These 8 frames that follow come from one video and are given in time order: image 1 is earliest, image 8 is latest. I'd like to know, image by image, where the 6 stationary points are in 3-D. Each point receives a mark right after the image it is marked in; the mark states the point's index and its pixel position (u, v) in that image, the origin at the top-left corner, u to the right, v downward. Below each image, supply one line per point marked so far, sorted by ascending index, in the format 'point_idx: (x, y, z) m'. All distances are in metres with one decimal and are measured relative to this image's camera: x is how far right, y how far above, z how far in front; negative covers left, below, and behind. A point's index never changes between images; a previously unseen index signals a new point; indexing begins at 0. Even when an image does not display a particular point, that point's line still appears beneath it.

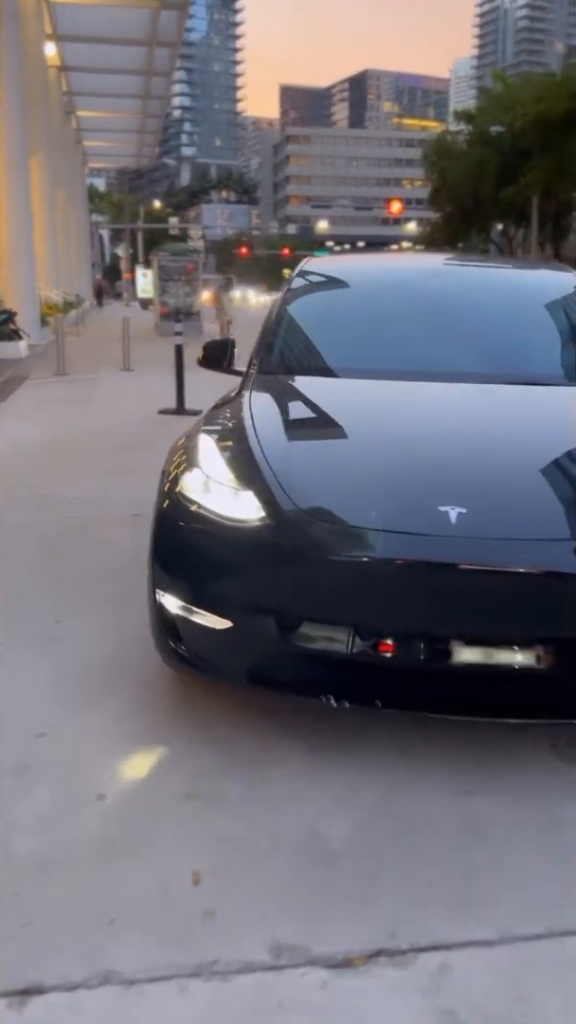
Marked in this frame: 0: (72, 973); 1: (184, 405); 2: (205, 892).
0: (-0.5, -1.1, +2.2) m
1: (-1.3, +1.4, +11.2) m
2: (-0.2, -1.1, +2.4) m
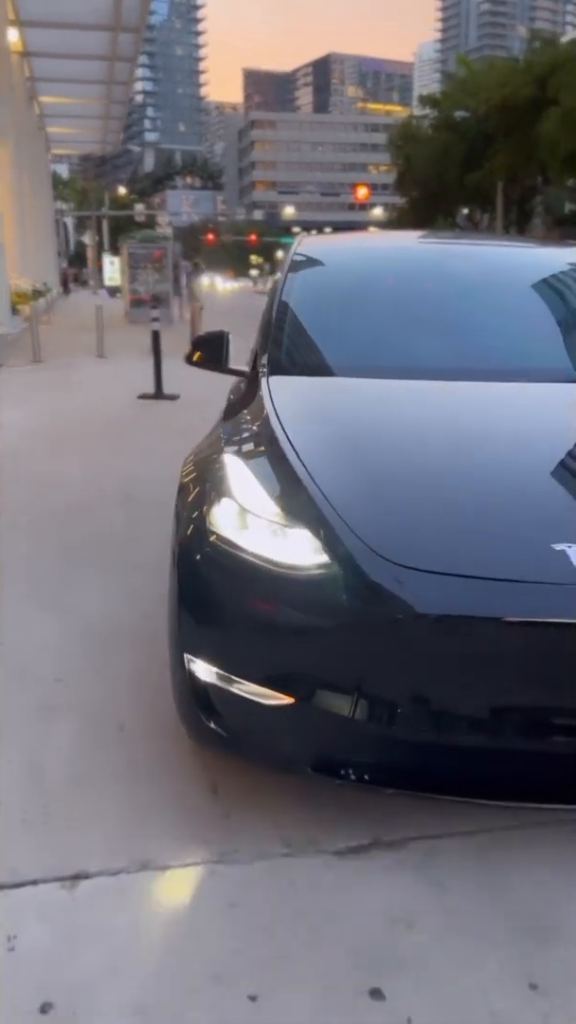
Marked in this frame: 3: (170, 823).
0: (-0.5, -1.0, +2.5) m
1: (-1.7, +1.6, +11.5) m
2: (-0.2, -0.9, +2.8) m
3: (-0.4, -1.0, +2.7) m
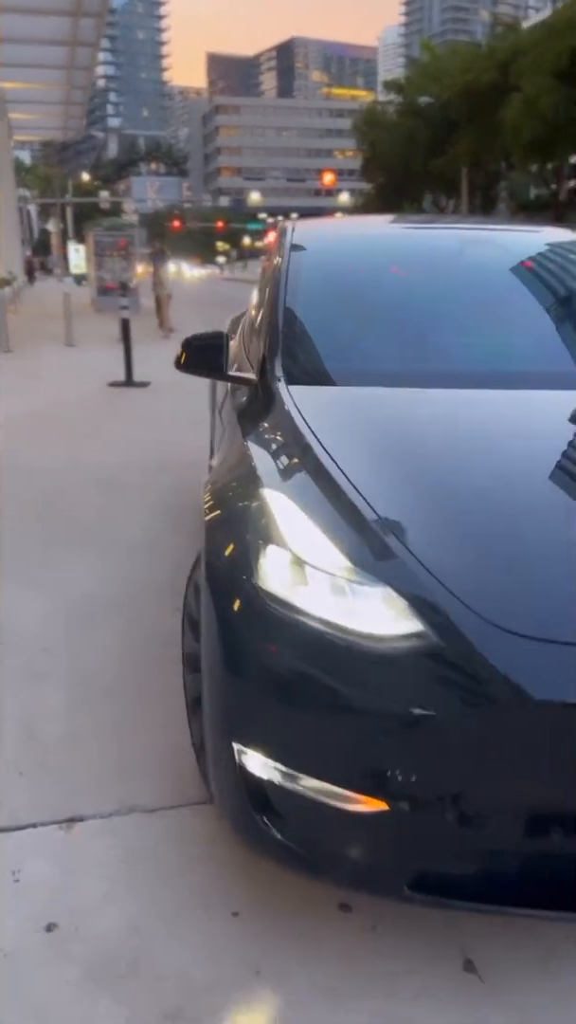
0: (-0.6, -0.9, +2.8) m
1: (-2.1, +1.8, +11.6) m
2: (-0.3, -0.8, +3.1) m
3: (-0.5, -0.9, +2.9) m
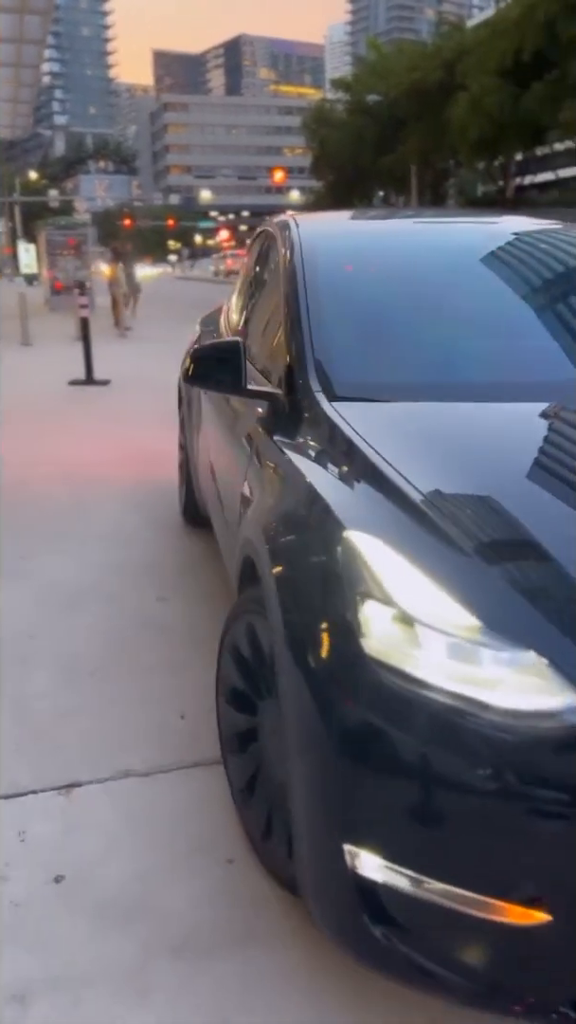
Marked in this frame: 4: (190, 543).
0: (-0.6, -0.9, +2.9) m
1: (-2.6, +1.8, +11.7) m
2: (-0.4, -0.8, +3.2) m
3: (-0.5, -0.8, +3.1) m
4: (-0.6, -0.2, +5.1) m
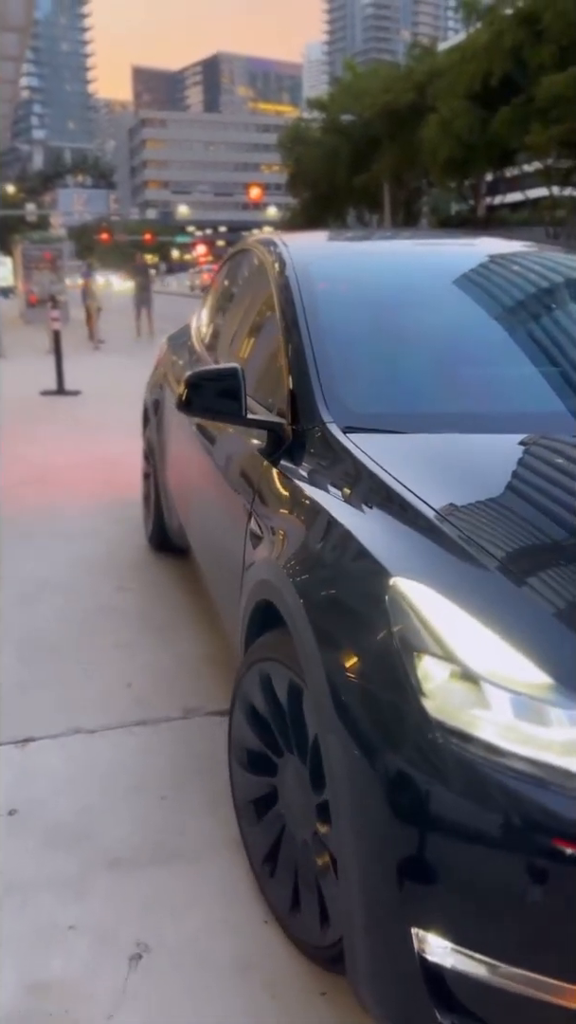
0: (-0.9, -0.8, +3.3) m
1: (-3.1, +1.7, +12.1) m
2: (-0.6, -0.7, +3.6) m
3: (-0.8, -0.8, +3.5) m
4: (-0.9, -0.2, +5.4) m
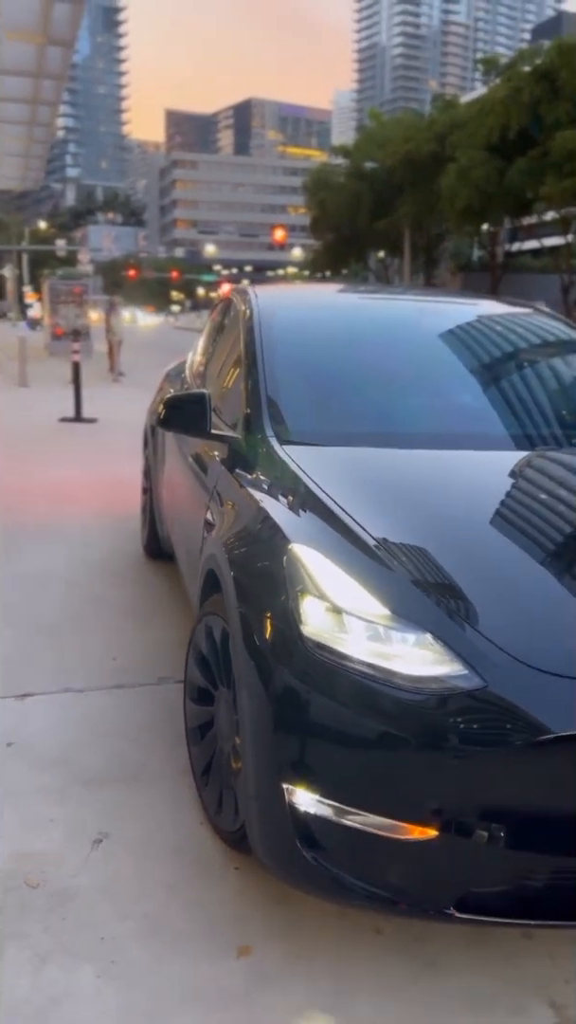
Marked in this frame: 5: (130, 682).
0: (-1.1, -0.8, +4.0) m
1: (-3.0, +1.4, +12.9) m
2: (-0.8, -0.7, +4.3) m
3: (-1.0, -0.8, +4.2) m
4: (-1.0, -0.3, +6.1) m
5: (-0.7, -0.8, +4.1) m
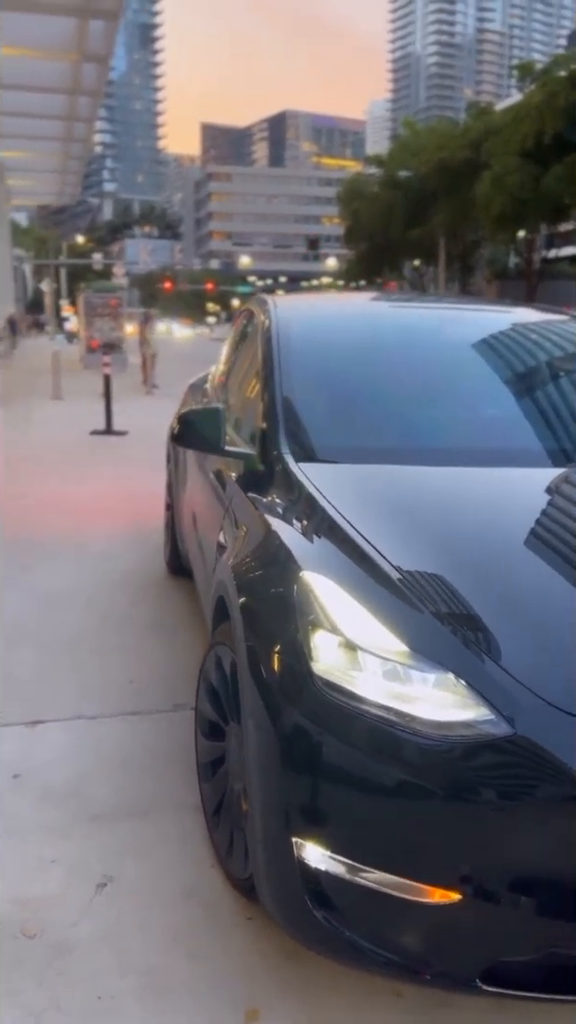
0: (-1.0, -0.9, +3.9) m
1: (-2.6, +1.2, +12.8) m
2: (-0.7, -0.8, +4.1) m
3: (-0.9, -0.9, +4.0) m
4: (-0.9, -0.4, +6.0) m
5: (-0.6, -0.9, +3.9) m
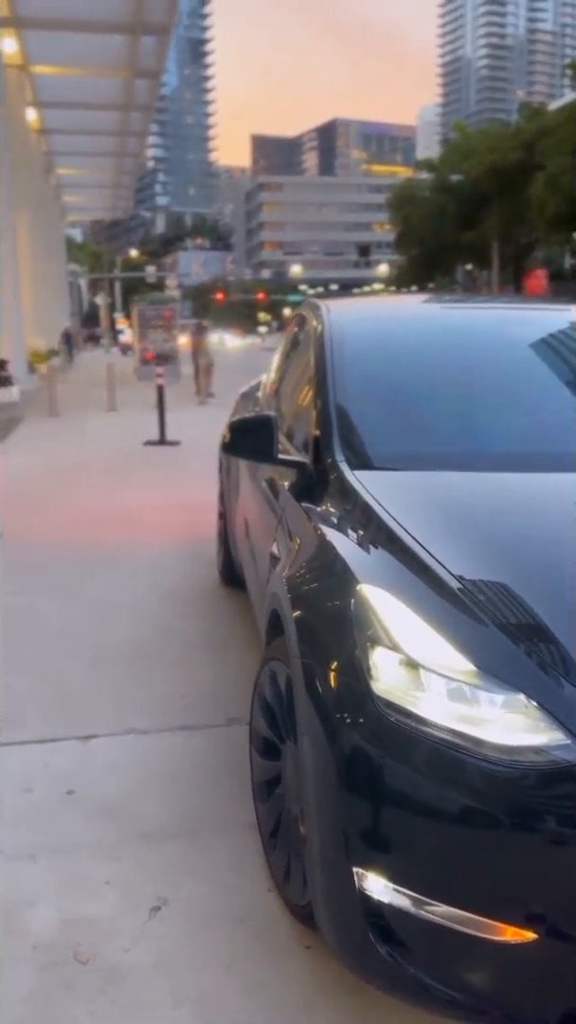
0: (-0.8, -0.9, +3.8) m
1: (-1.8, +1.1, +12.9) m
2: (-0.5, -0.9, +4.1) m
3: (-0.6, -0.9, +4.0) m
4: (-0.5, -0.4, +5.9) m
5: (-0.4, -0.9, +3.8) m
